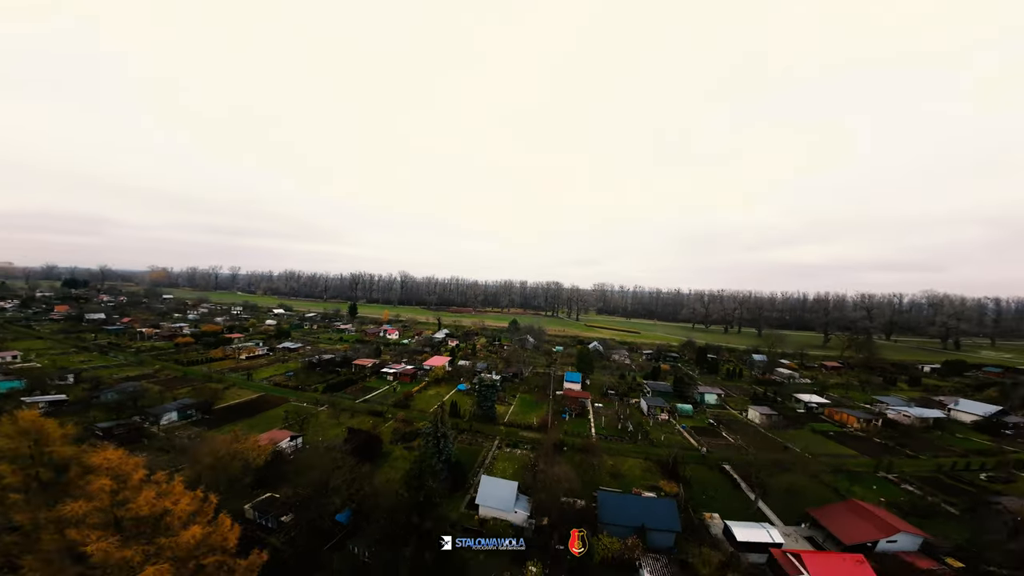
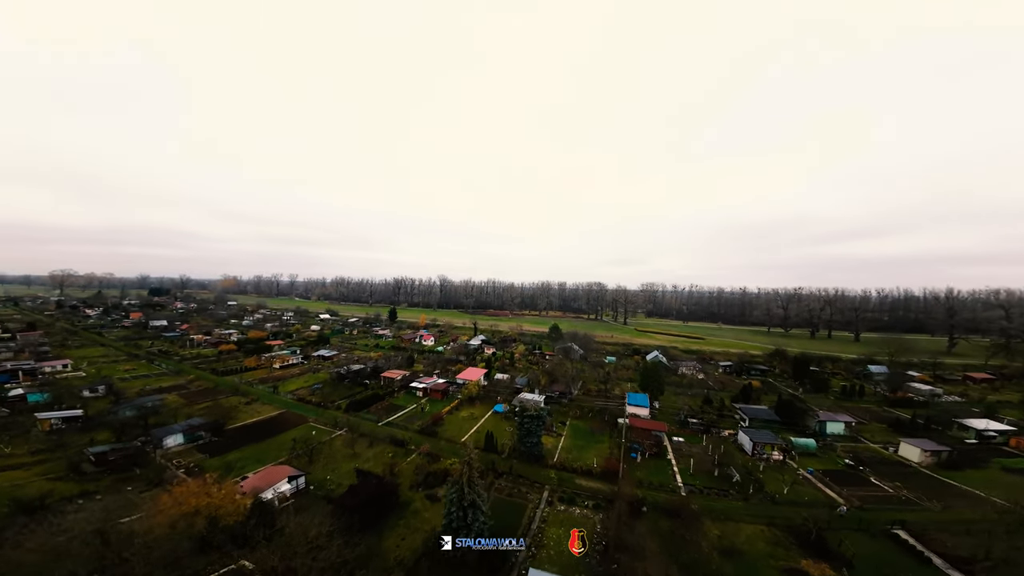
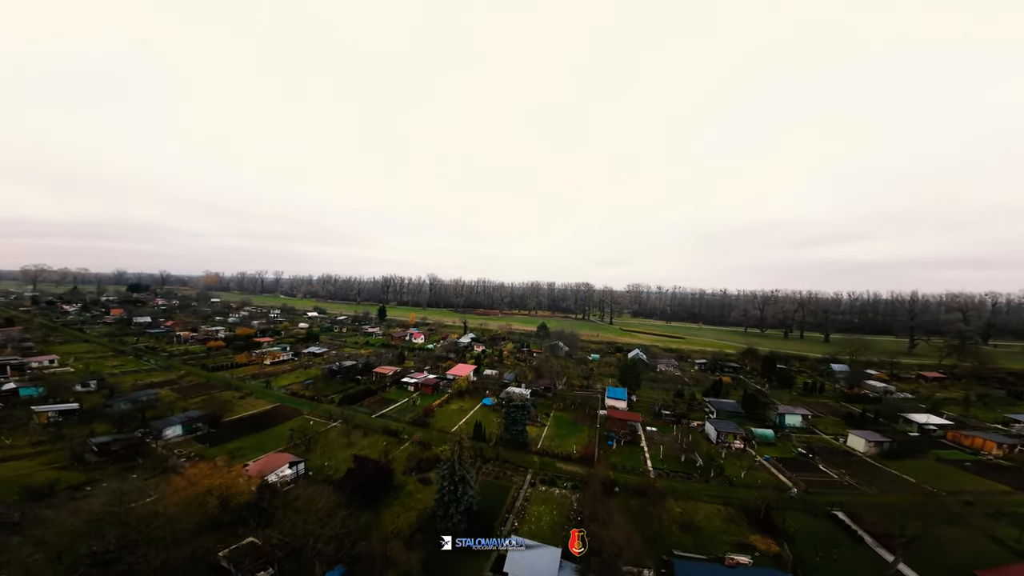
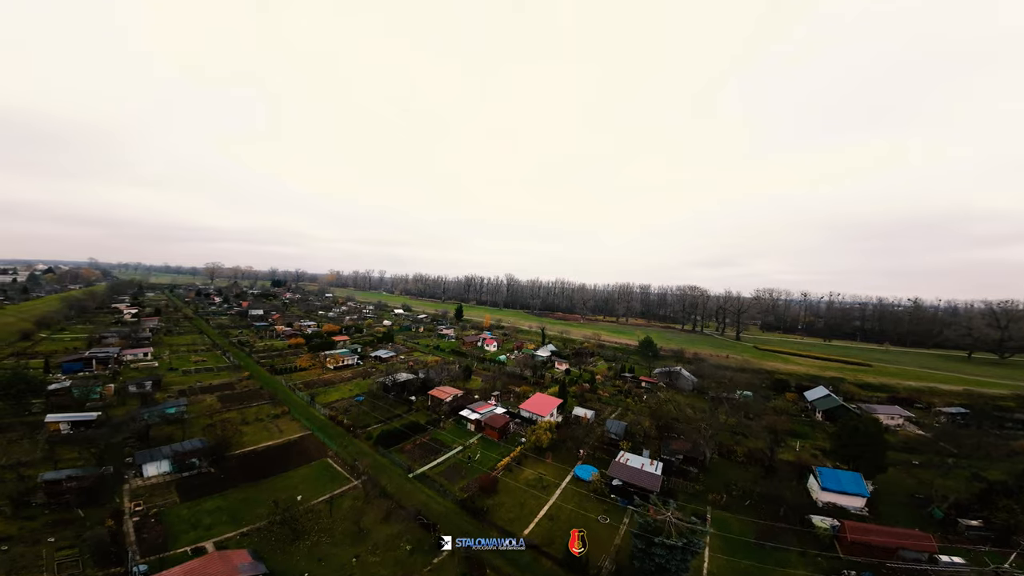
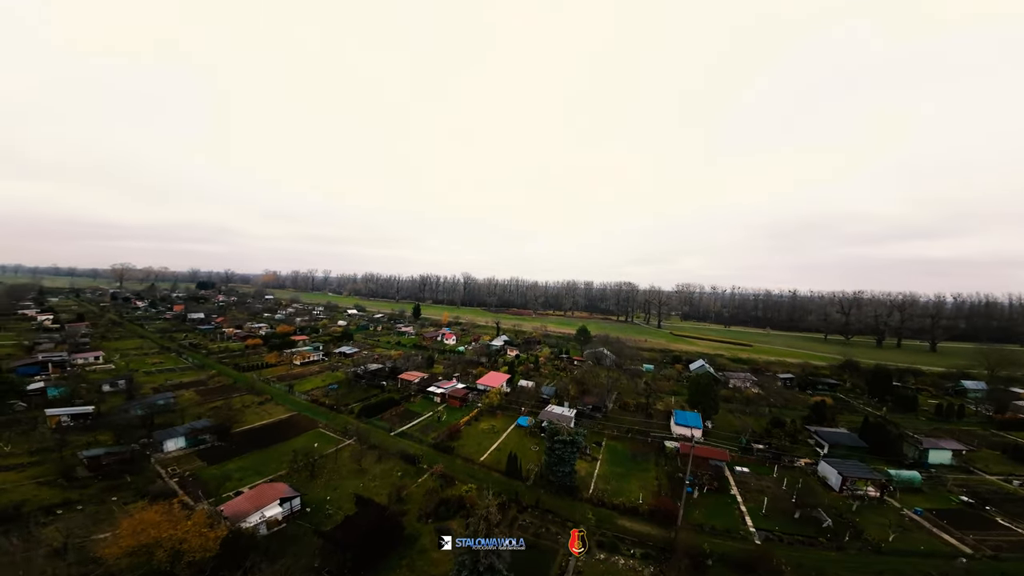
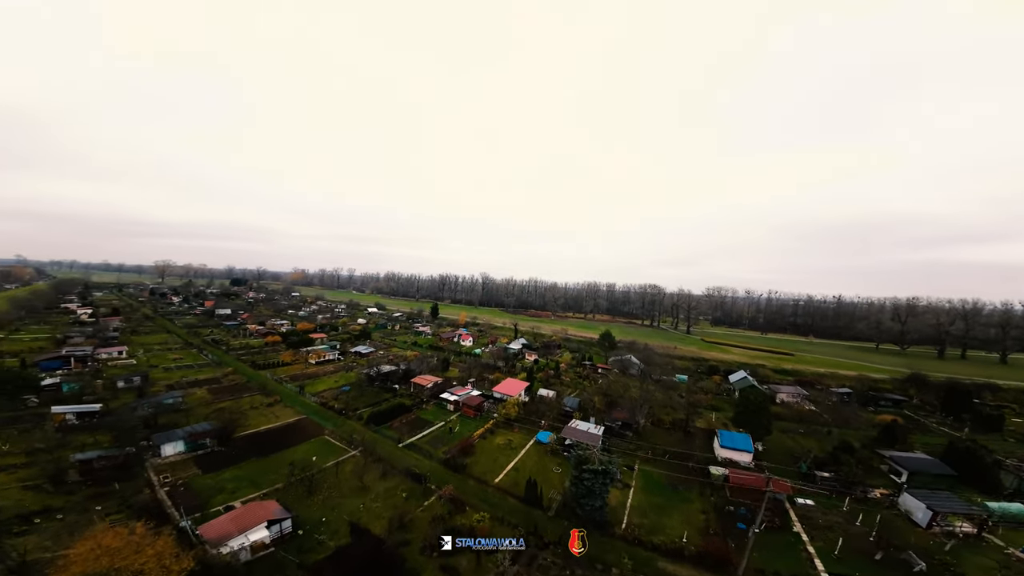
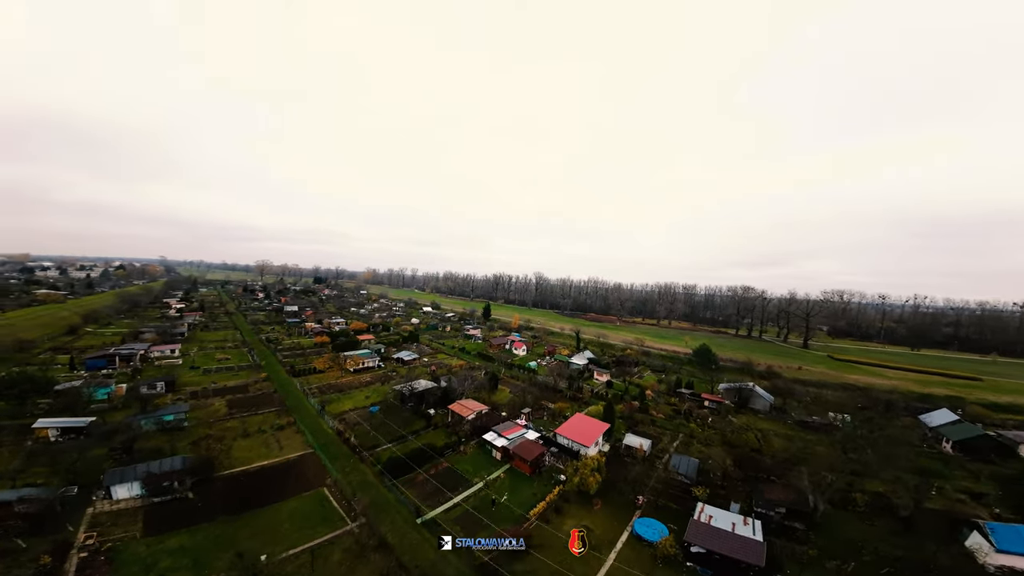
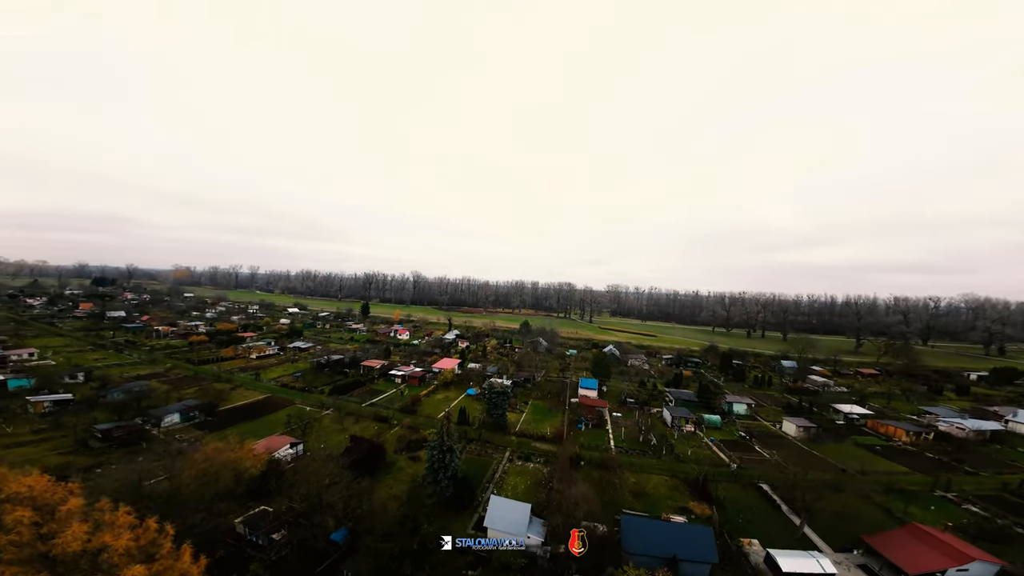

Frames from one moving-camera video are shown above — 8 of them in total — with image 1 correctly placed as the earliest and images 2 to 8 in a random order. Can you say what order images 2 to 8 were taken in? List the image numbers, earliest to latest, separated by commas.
8, 3, 2, 5, 6, 4, 7
